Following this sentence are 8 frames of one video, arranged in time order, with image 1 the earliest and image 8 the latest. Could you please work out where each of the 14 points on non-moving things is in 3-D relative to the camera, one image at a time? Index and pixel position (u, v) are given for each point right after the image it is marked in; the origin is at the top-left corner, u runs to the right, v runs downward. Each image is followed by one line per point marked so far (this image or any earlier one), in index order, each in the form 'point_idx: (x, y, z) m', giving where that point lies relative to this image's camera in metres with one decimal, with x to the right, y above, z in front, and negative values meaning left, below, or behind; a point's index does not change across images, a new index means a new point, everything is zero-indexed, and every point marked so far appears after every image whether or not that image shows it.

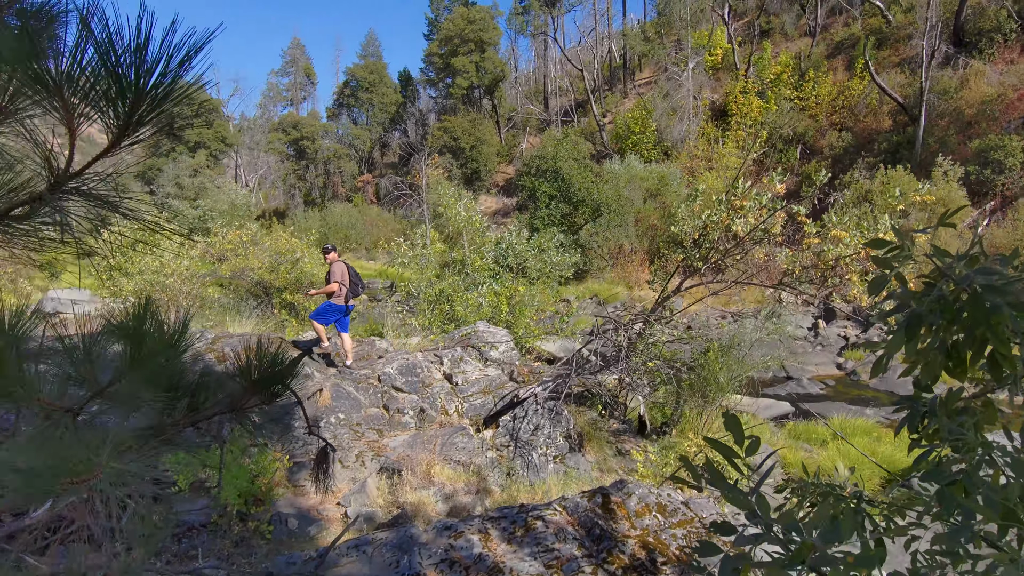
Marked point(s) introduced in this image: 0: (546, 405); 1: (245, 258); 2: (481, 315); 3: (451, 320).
0: (+0.3, -1.1, +5.9) m
1: (-4.4, +0.5, +10.6) m
2: (-0.5, -0.5, +10.0) m
3: (-0.9, -0.5, +10.1) m
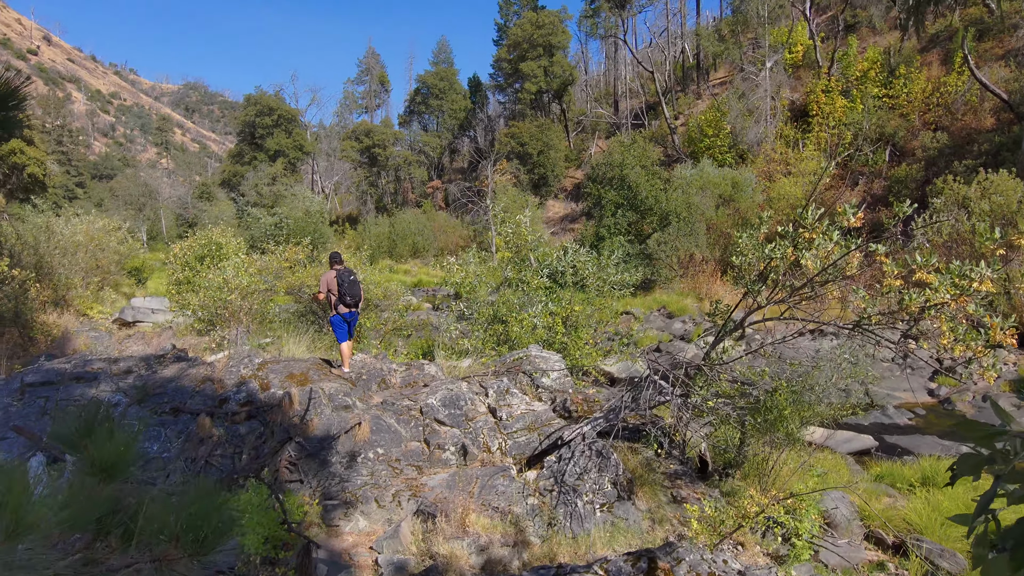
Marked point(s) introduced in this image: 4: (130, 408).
0: (+0.7, -1.4, +5.5) m
1: (-3.4, +0.2, +10.7) m
2: (+0.4, -0.8, +9.7) m
3: (-0.1, -0.8, +9.8) m
4: (-3.2, -1.0, +5.4) m
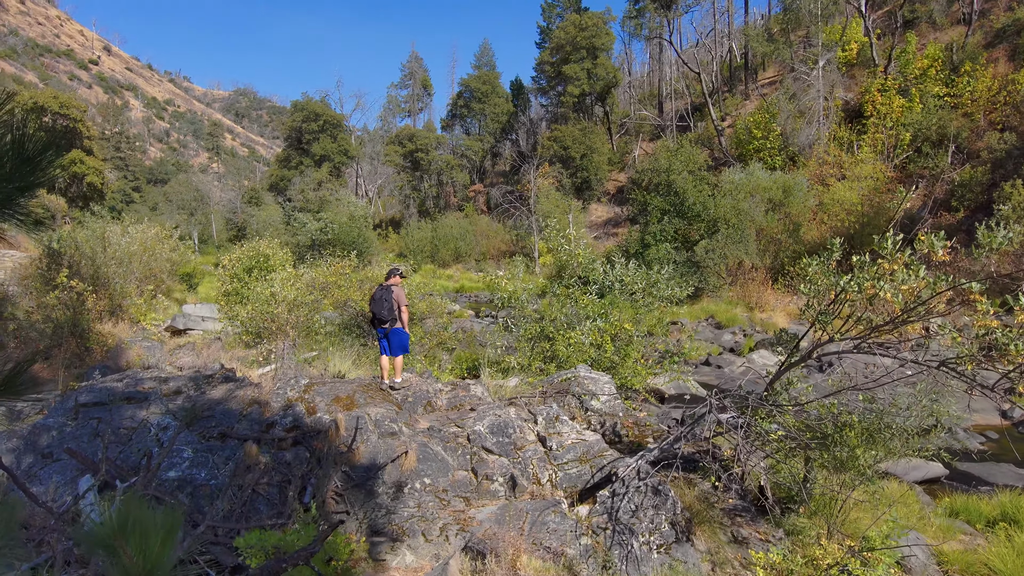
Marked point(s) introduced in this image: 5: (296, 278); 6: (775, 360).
0: (+1.1, -1.6, +5.2) m
1: (-2.7, 0.0, +10.6) m
2: (+1.1, -1.0, +9.4) m
3: (+0.6, -1.1, +9.6) m
4: (-2.8, -1.2, +5.4) m
5: (-3.7, +0.2, +10.9) m
6: (+6.0, -1.6, +14.6) m
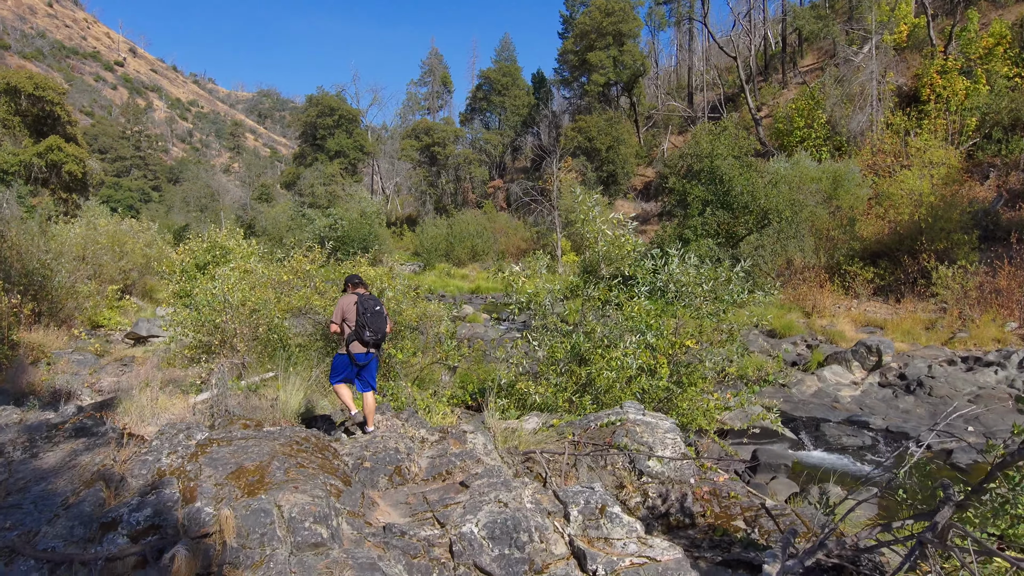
0: (+1.2, -1.6, +2.8) m
1: (-2.4, 0.0, +8.3) m
2: (+1.3, -1.0, +7.0) m
3: (+0.8, -1.1, +7.1) m
4: (-2.7, -1.2, +3.1) m
5: (-3.5, +0.2, +8.6) m
6: (+6.3, -1.7, +12.0) m
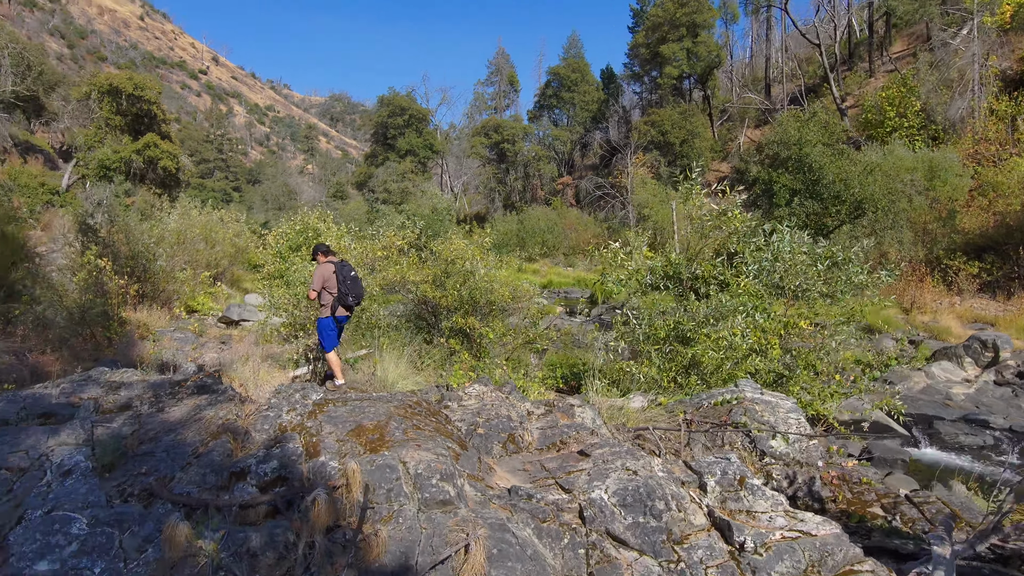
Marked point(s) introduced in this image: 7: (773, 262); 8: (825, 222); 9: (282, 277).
0: (+1.8, -1.4, +2.4) m
1: (-1.3, +0.2, +8.3) m
2: (+2.3, -0.8, +6.6) m
3: (+1.8, -0.8, +6.8) m
4: (-2.1, -1.0, +3.1) m
5: (-2.3, +0.4, +8.7) m
6: (+7.8, -1.5, +11.1) m
7: (+3.0, +0.3, +7.5) m
8: (+8.8, +1.9, +18.2) m
9: (-3.3, +0.1, +9.3) m
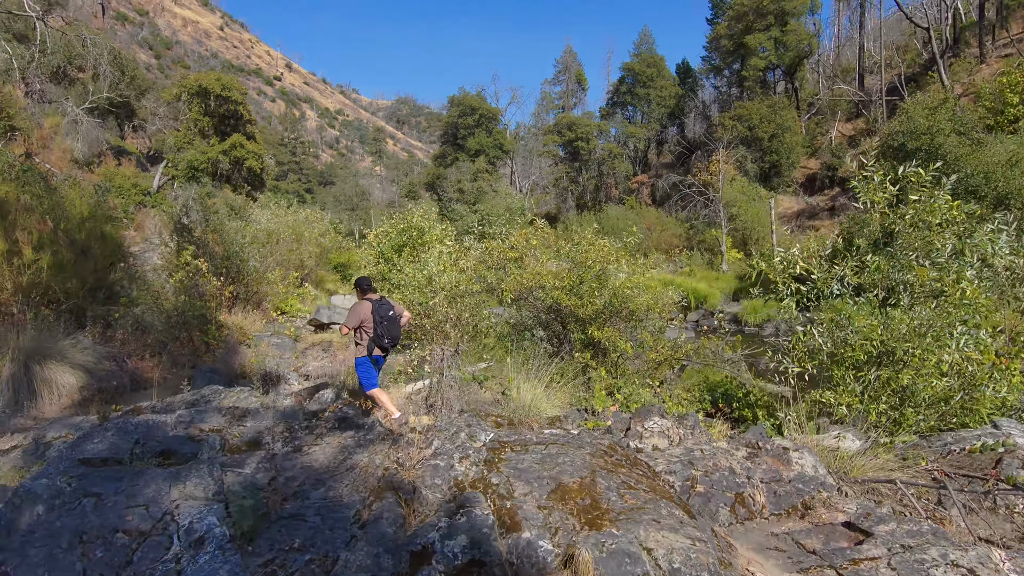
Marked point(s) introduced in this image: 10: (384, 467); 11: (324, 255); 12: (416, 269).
0: (+2.7, -1.4, +1.3) m
1: (+0.2, +0.2, +7.4) m
2: (+3.6, -0.9, +5.4) m
3: (+3.2, -0.9, +5.6) m
4: (-1.1, -1.0, +2.4) m
5: (-0.7, +0.4, +7.9) m
6: (+9.5, -1.6, +9.4) m
7: (+4.4, +0.2, +6.2) m
8: (+11.2, +1.7, +16.3) m
9: (-1.7, +0.1, +8.7) m
10: (-0.6, -0.8, +3.0) m
11: (-5.0, +0.9, +17.2) m
12: (-1.3, +0.3, +8.1) m
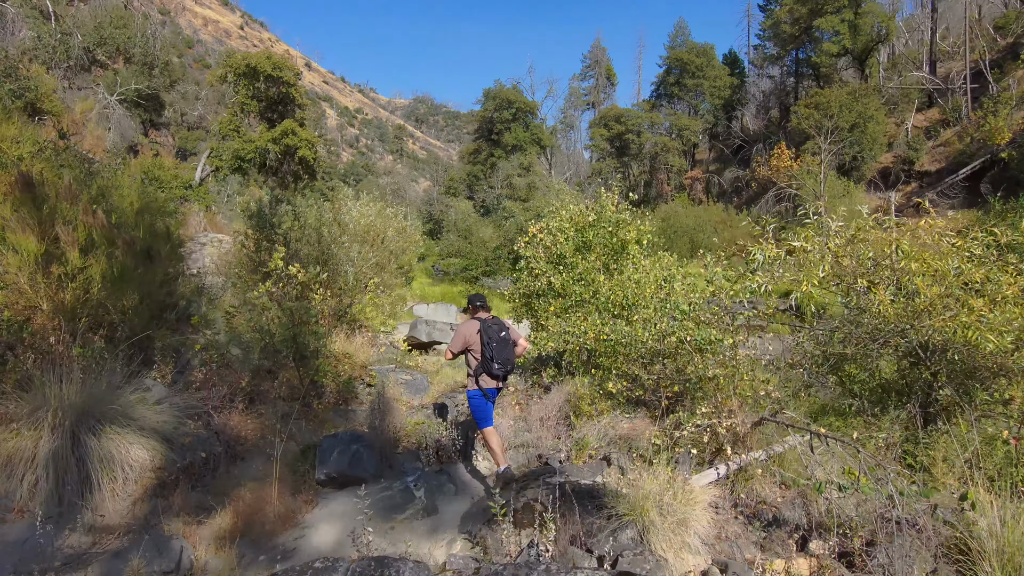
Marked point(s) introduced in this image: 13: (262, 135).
0: (+4.7, -1.6, -1.3) m
1: (+2.4, 0.0, +4.8) m
2: (+5.8, -1.1, +2.7) m
3: (+5.3, -1.1, +3.0) m
4: (+1.0, -1.2, -0.2) m
5: (+1.5, +0.2, +5.4) m
6: (+11.8, -1.8, +6.6) m
7: (+6.6, 0.0, +3.6) m
8: (+13.6, +1.5, +13.5) m
9: (+0.5, -0.1, +6.1) m
10: (+1.5, -1.0, +0.4) m
11: (-2.6, +0.7, +14.7) m
12: (+0.9, +0.1, +5.6) m
13: (-7.3, +4.5, +18.9) m
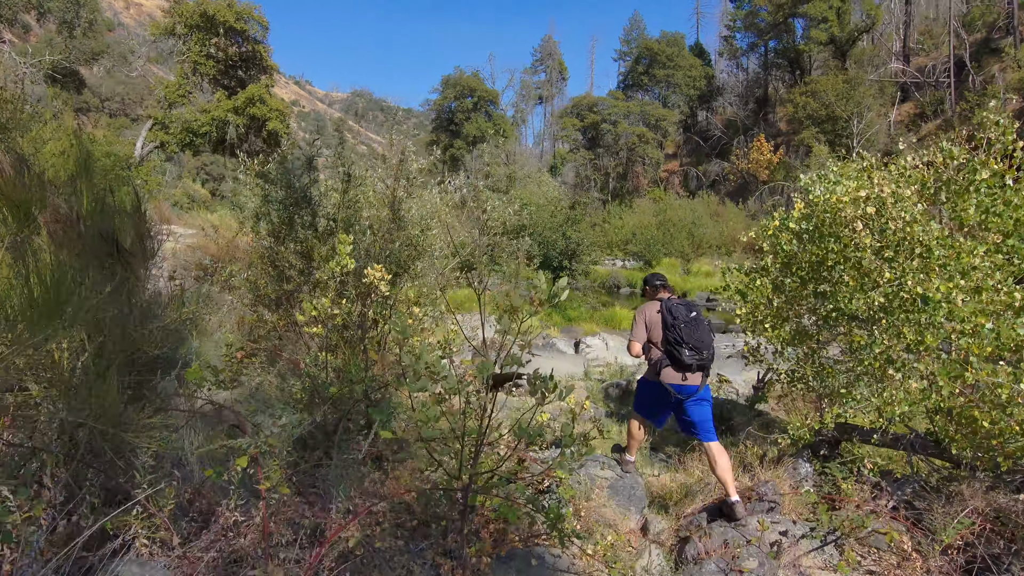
0: (+7.1, -1.7, -3.8) m
1: (+4.2, -0.1, +2.2) m
2: (+7.7, -1.2, +0.4) m
3: (+7.2, -1.2, +0.6) m
4: (+3.2, -1.3, -3.0) m
5: (+3.2, +0.1, +2.6) m
6: (+13.3, -1.8, +4.8) m
7: (+8.4, -0.1, +1.3) m
8: (+14.5, +1.6, +11.8) m
9: (+2.1, -0.2, +3.3) m
10: (+3.7, -1.1, -2.3) m
11: (-1.8, +0.6, +11.5) m
12: (+2.6, 0.0, +2.8) m
13: (-6.9, +4.4, +15.2) m
